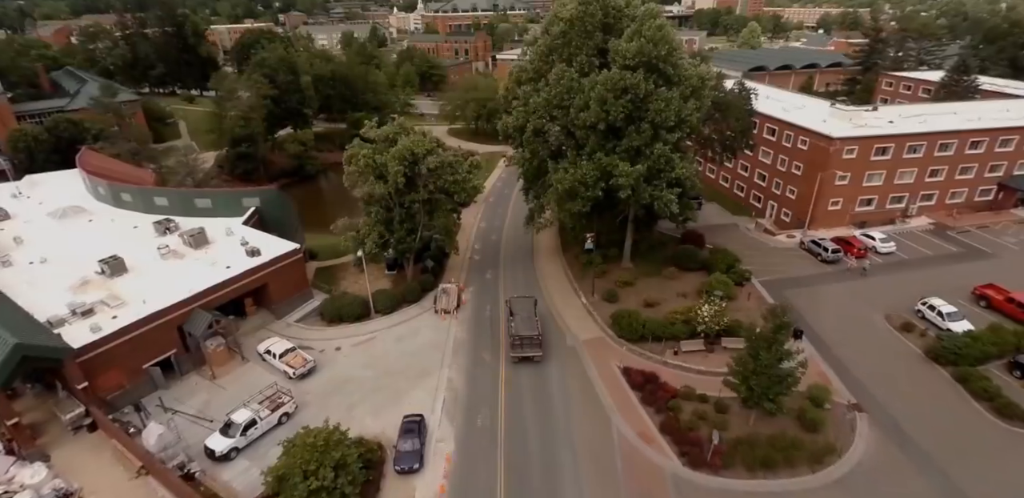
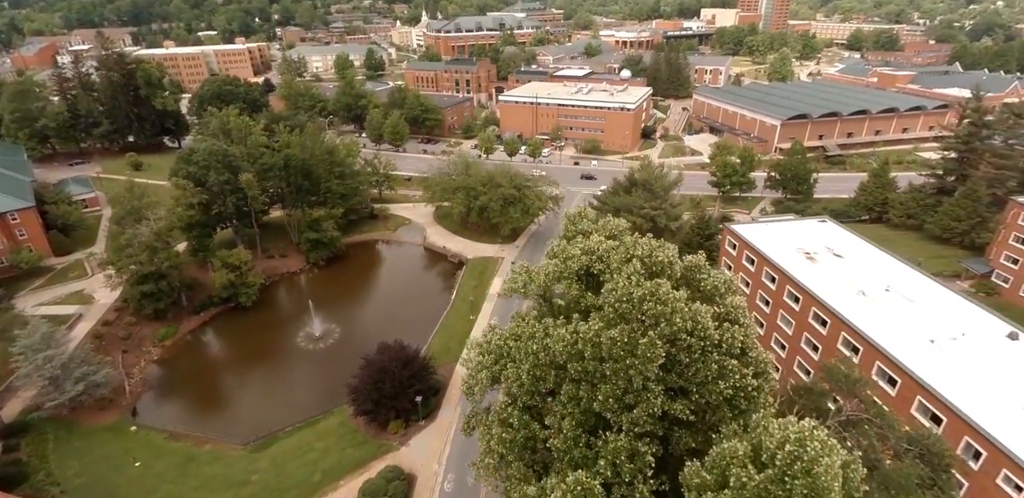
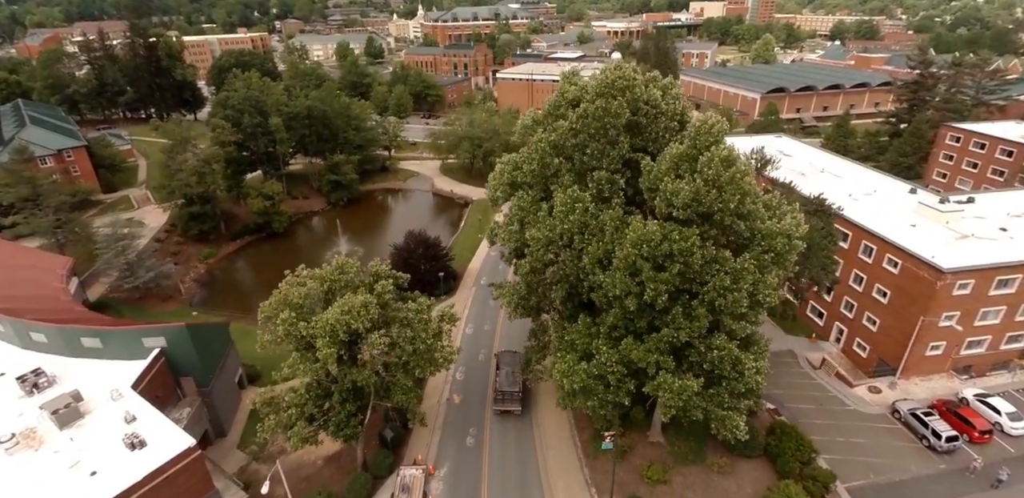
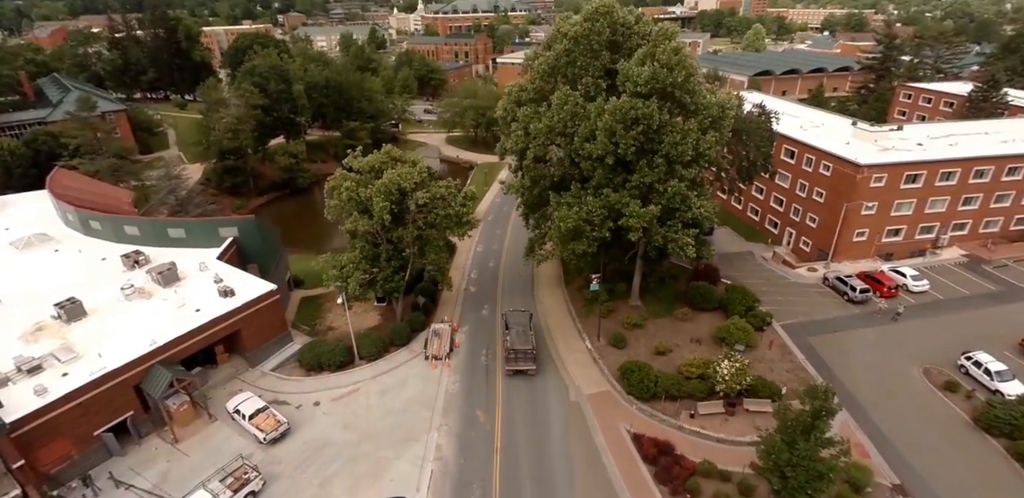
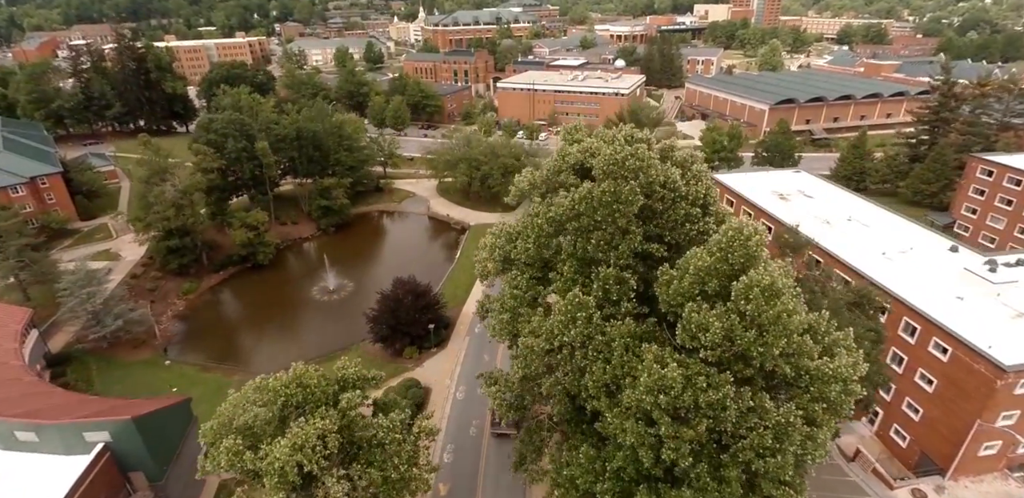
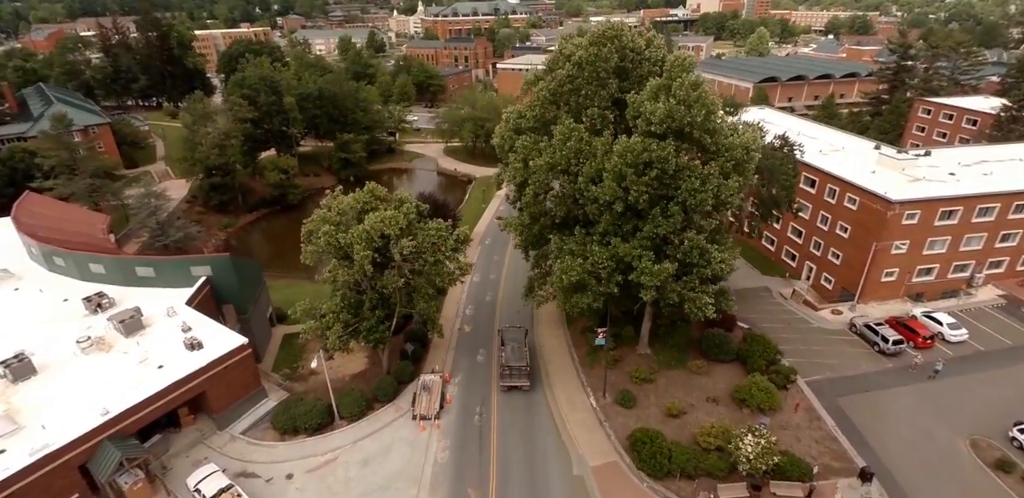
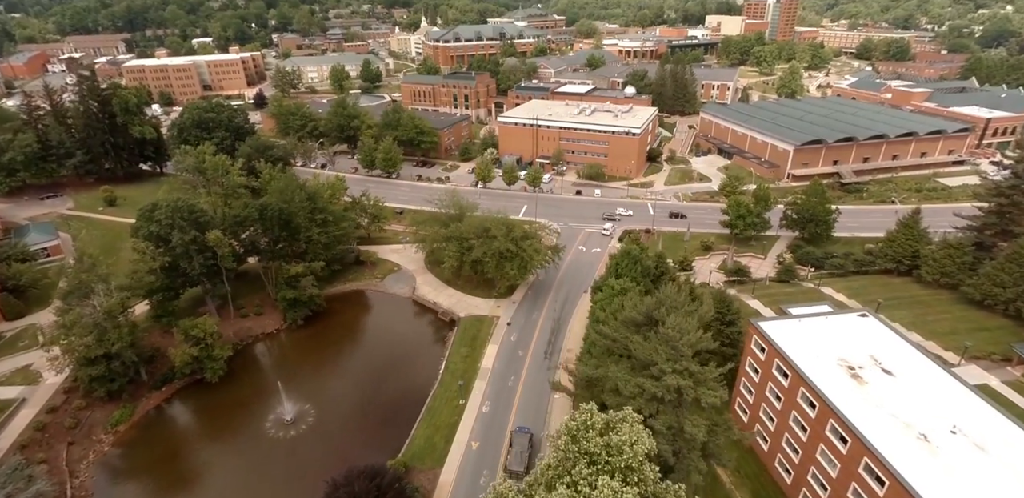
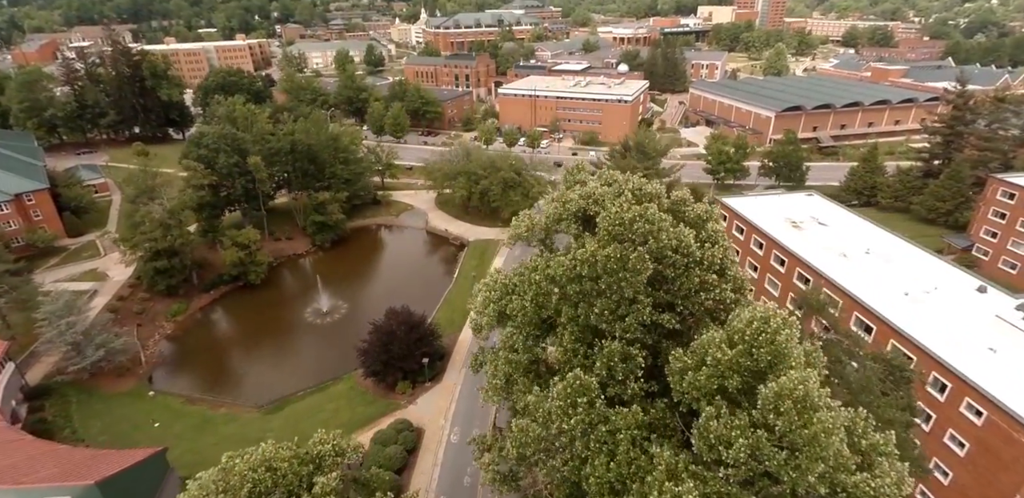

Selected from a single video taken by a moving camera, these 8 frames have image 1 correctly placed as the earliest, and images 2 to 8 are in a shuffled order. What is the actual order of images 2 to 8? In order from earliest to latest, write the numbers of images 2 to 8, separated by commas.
4, 6, 3, 5, 8, 2, 7
